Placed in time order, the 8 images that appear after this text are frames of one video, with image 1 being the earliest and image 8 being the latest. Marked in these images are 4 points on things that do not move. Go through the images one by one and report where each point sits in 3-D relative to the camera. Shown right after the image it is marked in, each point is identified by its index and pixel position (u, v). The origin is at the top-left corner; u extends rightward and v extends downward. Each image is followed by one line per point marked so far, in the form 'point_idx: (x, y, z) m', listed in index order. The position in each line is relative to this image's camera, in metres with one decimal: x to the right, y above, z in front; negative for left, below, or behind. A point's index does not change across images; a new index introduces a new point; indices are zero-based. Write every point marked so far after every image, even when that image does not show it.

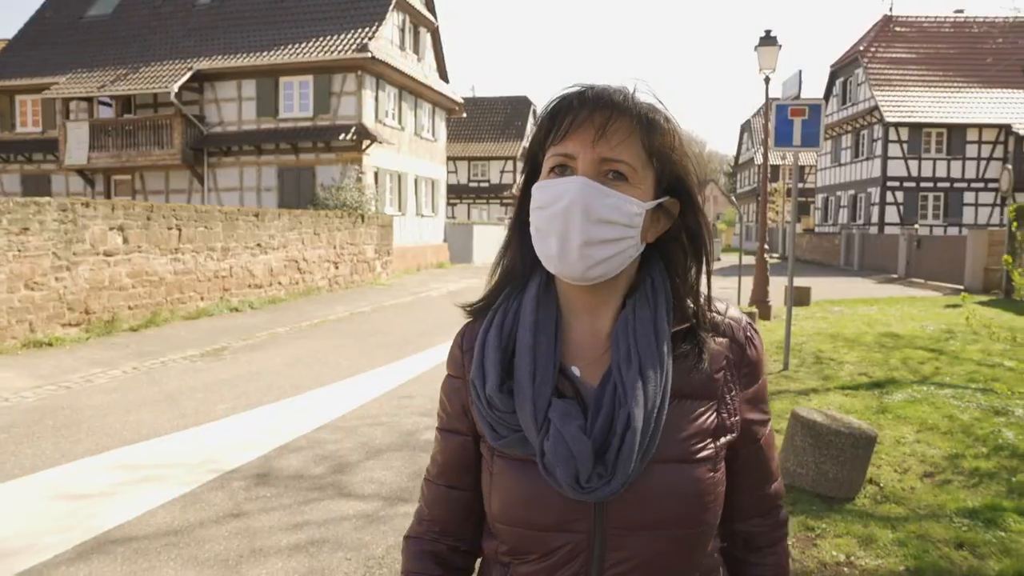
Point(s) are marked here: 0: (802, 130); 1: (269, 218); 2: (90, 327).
0: (+3.4, +1.8, +9.0) m
1: (-5.0, +1.5, +16.0) m
2: (-6.3, -0.6, +11.5) m
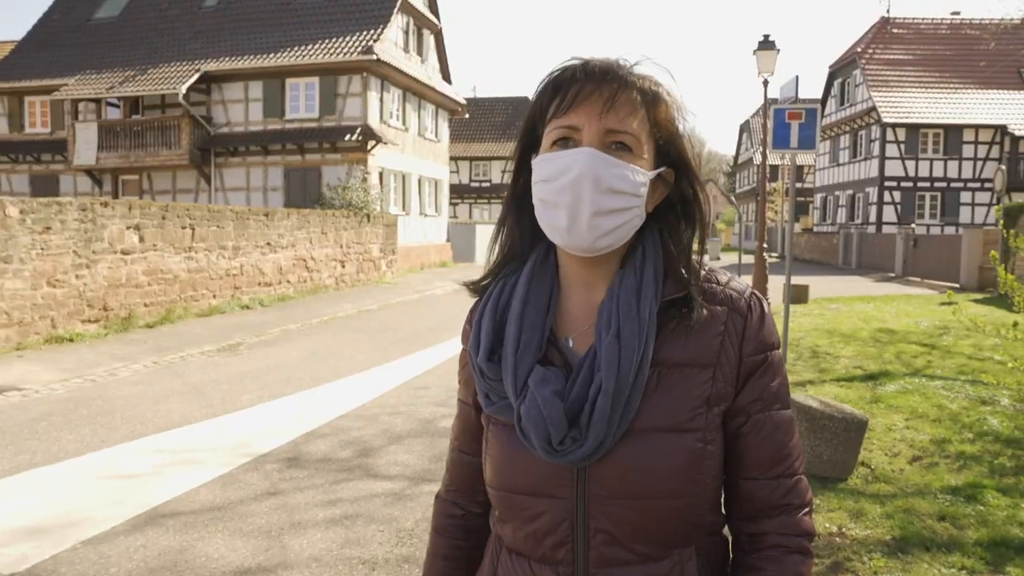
0: (+3.5, +1.9, +9.3) m
1: (-5.0, +1.5, +16.3) m
2: (-6.2, -0.5, +11.9) m
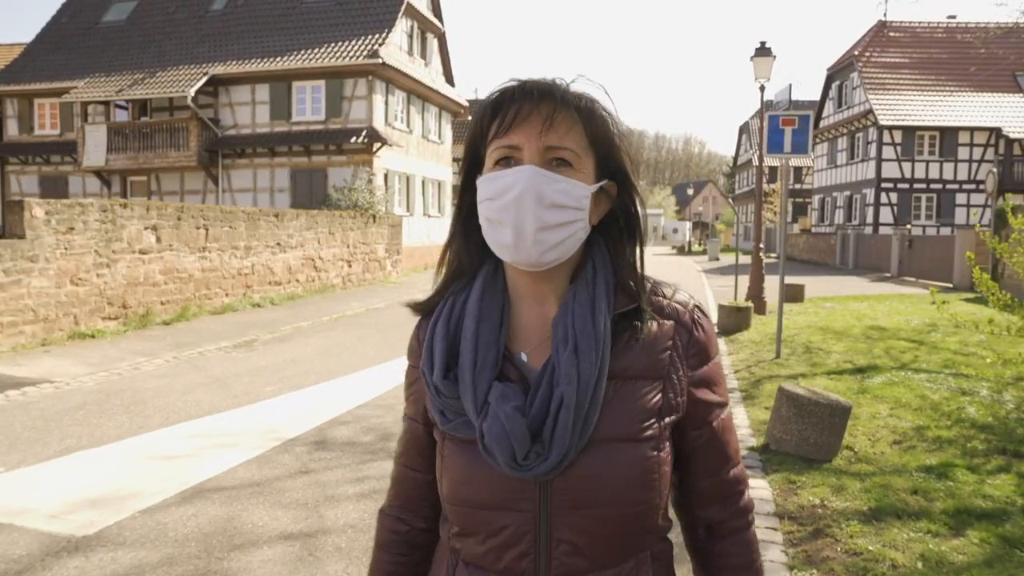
0: (+3.5, +1.9, +9.7) m
1: (-4.9, +1.5, +16.8) m
2: (-6.2, -0.5, +12.3) m
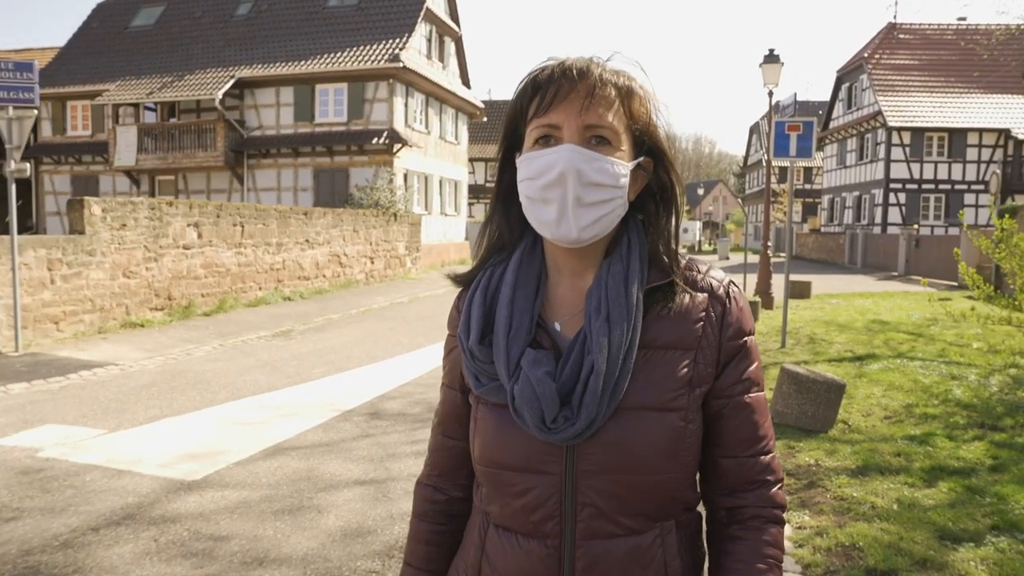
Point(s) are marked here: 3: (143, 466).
0: (+3.9, +2.0, +10.4) m
1: (-4.5, +1.6, +17.6) m
2: (-5.8, -0.4, +13.1) m
3: (-2.5, -1.2, +5.1) m
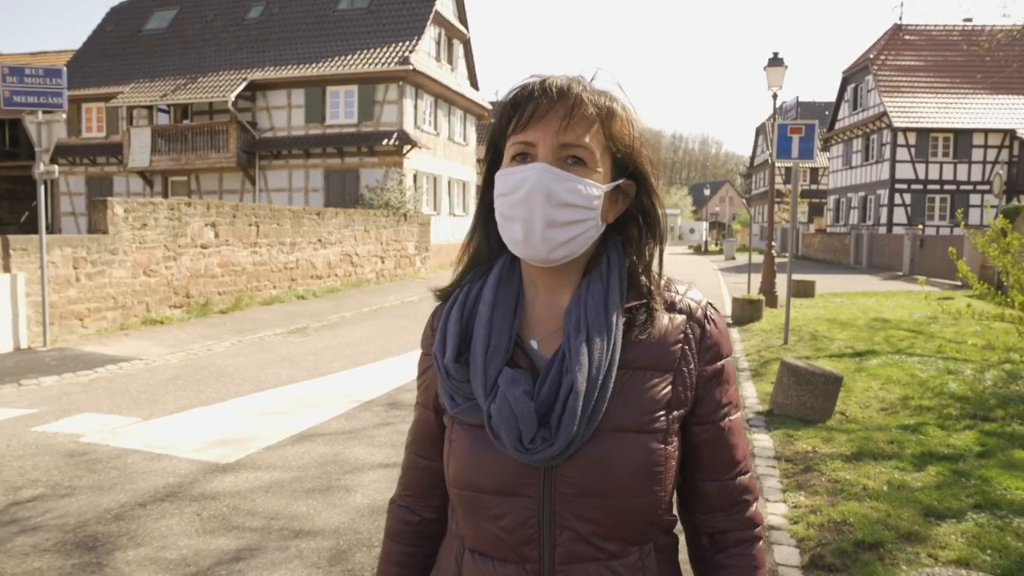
0: (+4.0, +2.0, +10.7) m
1: (-4.3, +1.7, +17.9) m
2: (-5.6, -0.4, +13.5) m
3: (-2.4, -1.1, +5.4) m
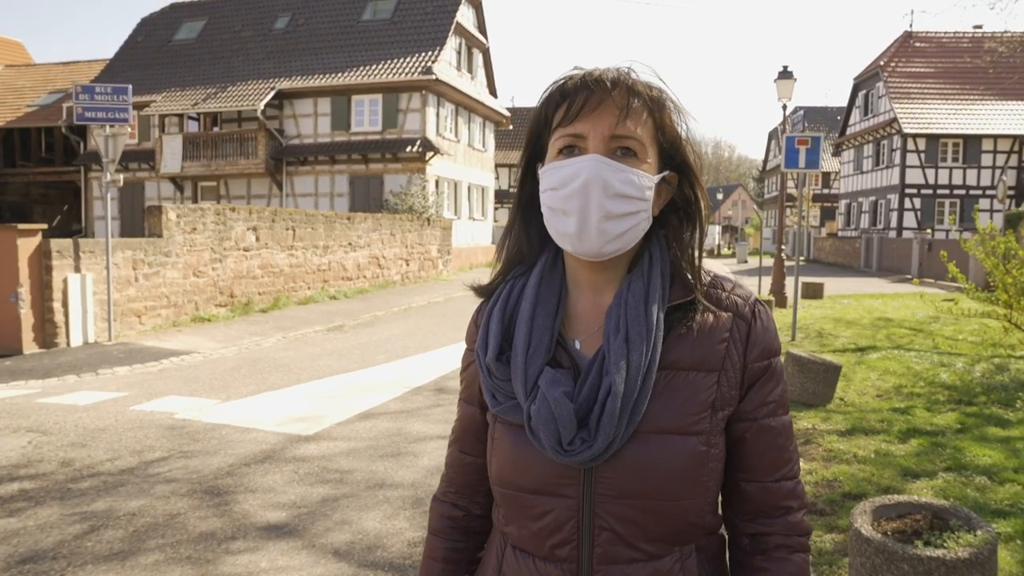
0: (+4.4, +2.0, +11.5) m
1: (-3.8, +1.6, +18.8) m
2: (-5.2, -0.4, +14.4) m
3: (-2.1, -1.1, +6.3) m
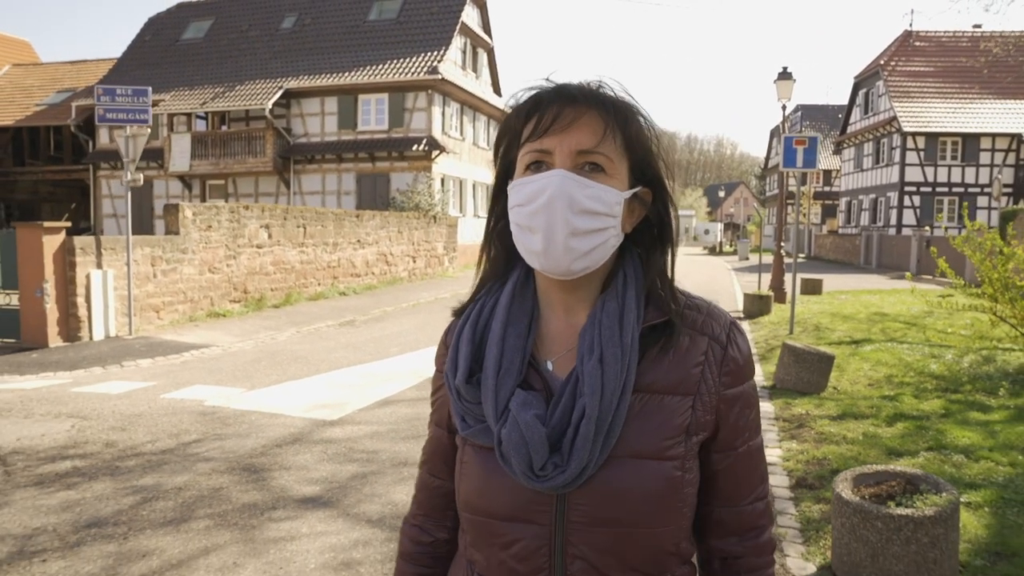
0: (+4.5, +2.1, +11.9) m
1: (-3.6, +1.7, +19.2) m
2: (-5.1, -0.3, +14.8) m
3: (-2.0, -1.1, +6.7) m
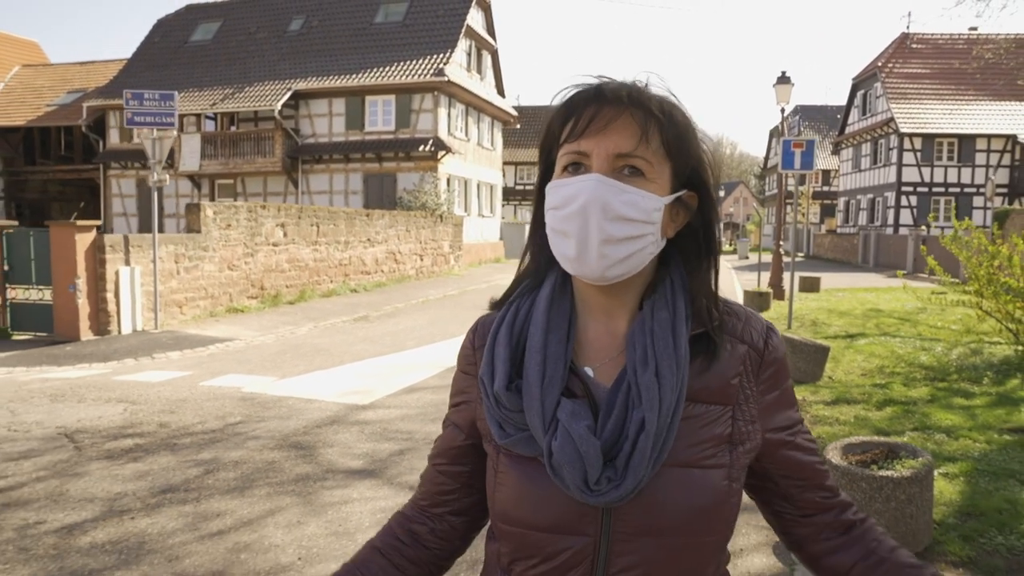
0: (+4.7, +2.1, +12.4) m
1: (-3.5, +1.8, +19.7) m
2: (-4.9, -0.2, +15.3) m
3: (-1.8, -1.0, +7.2) m
